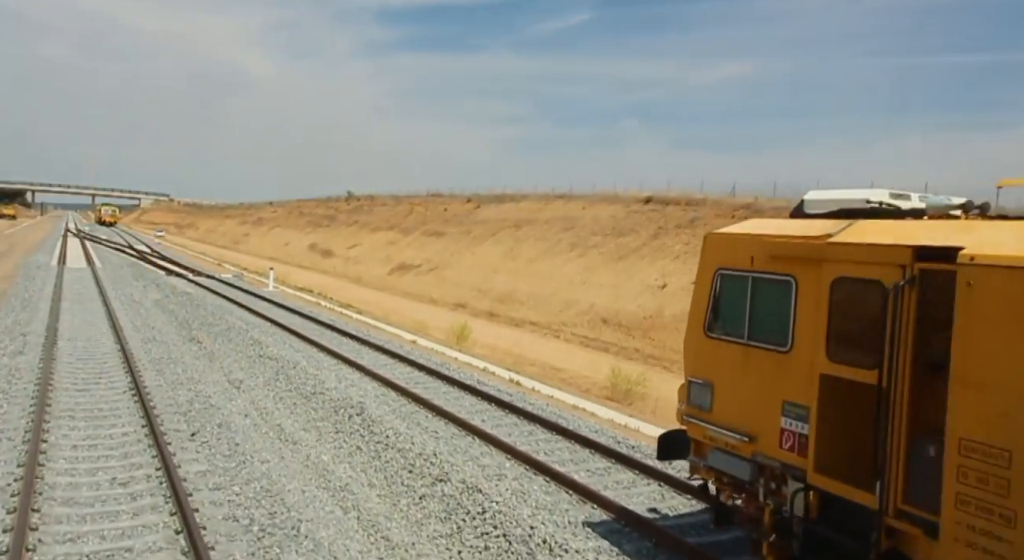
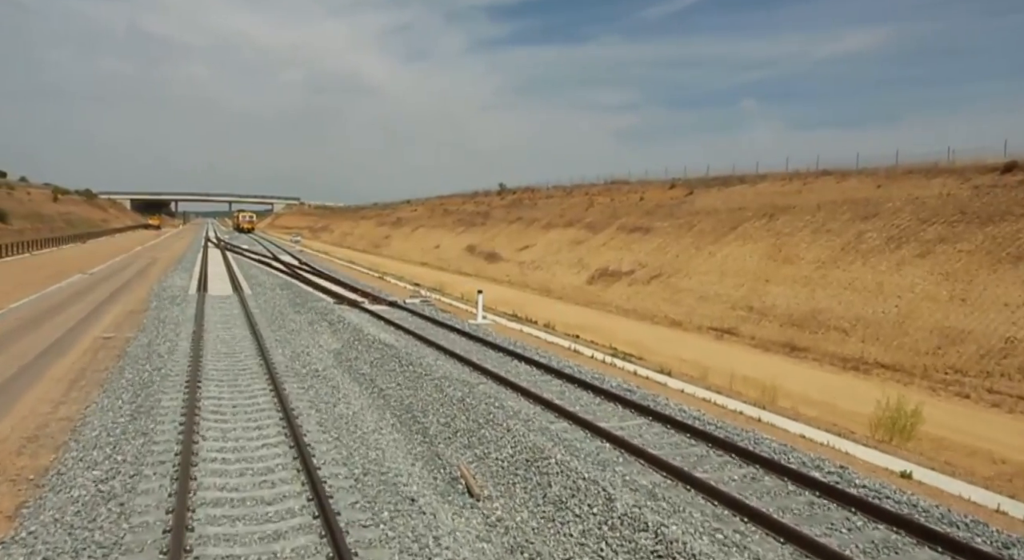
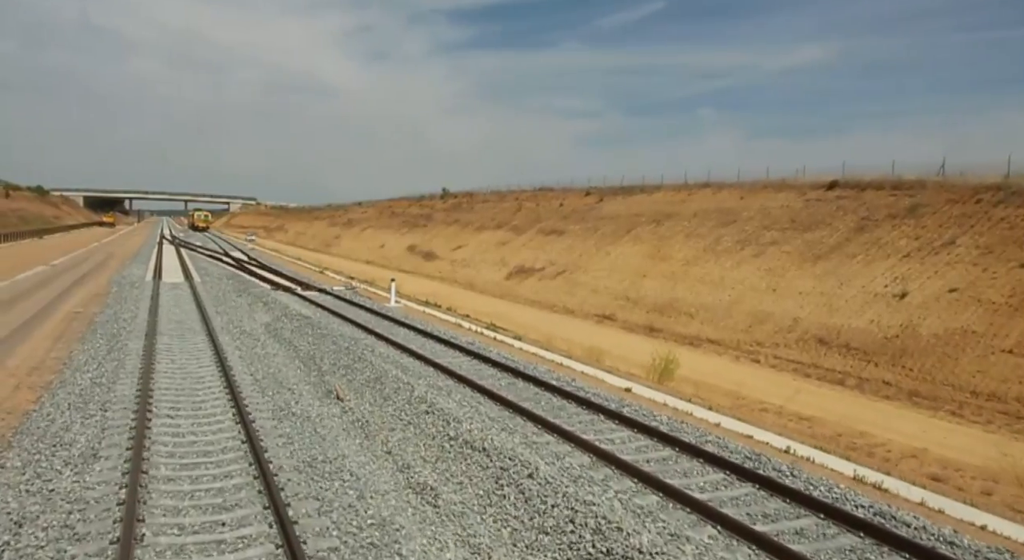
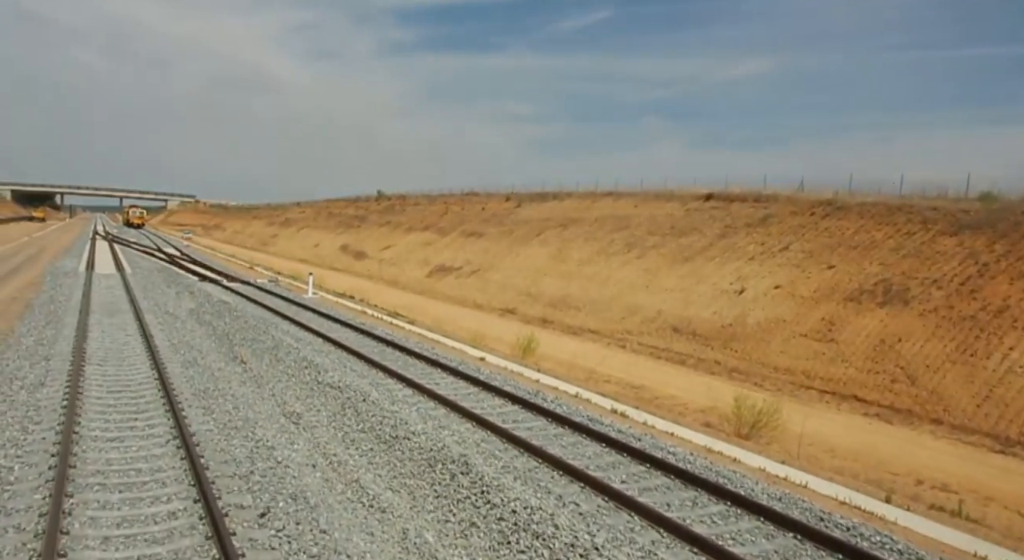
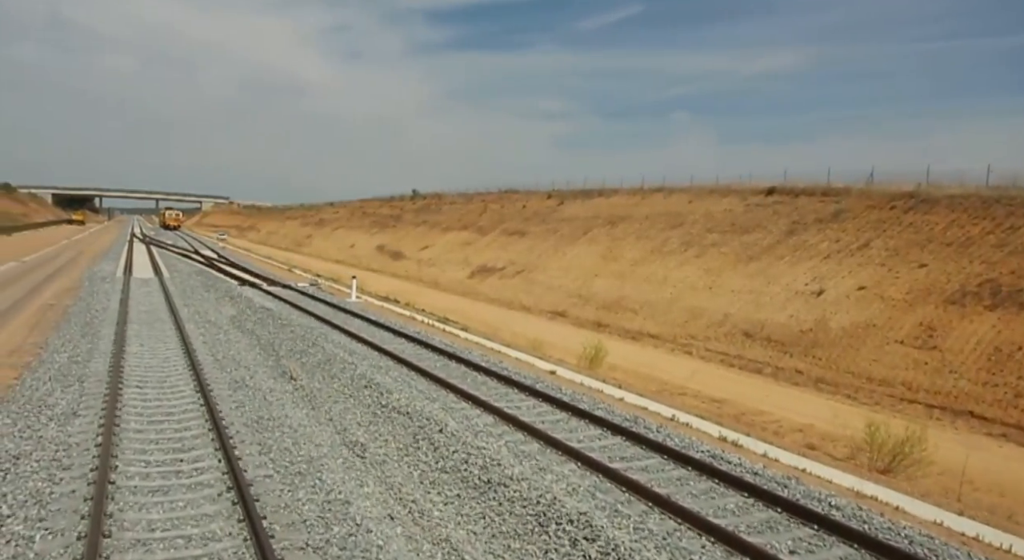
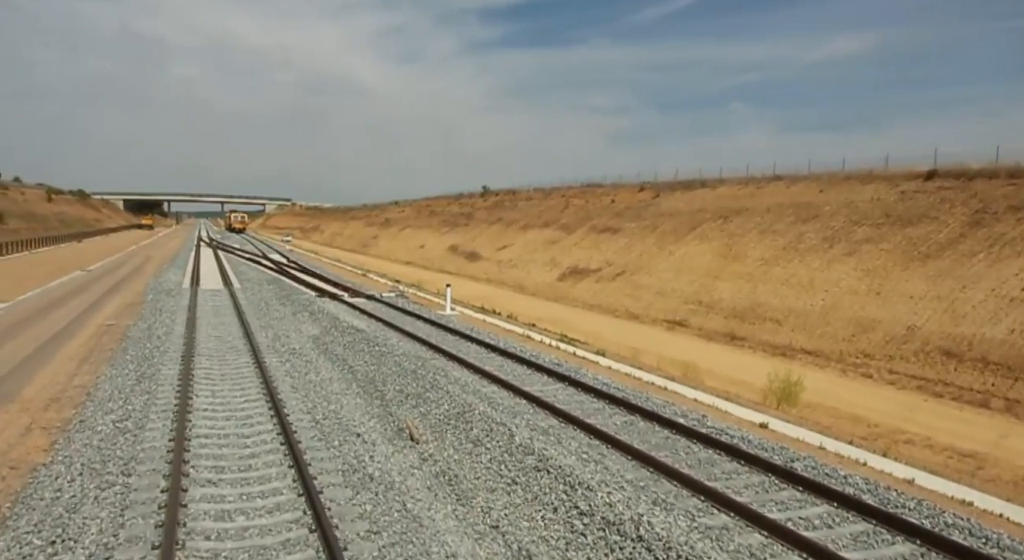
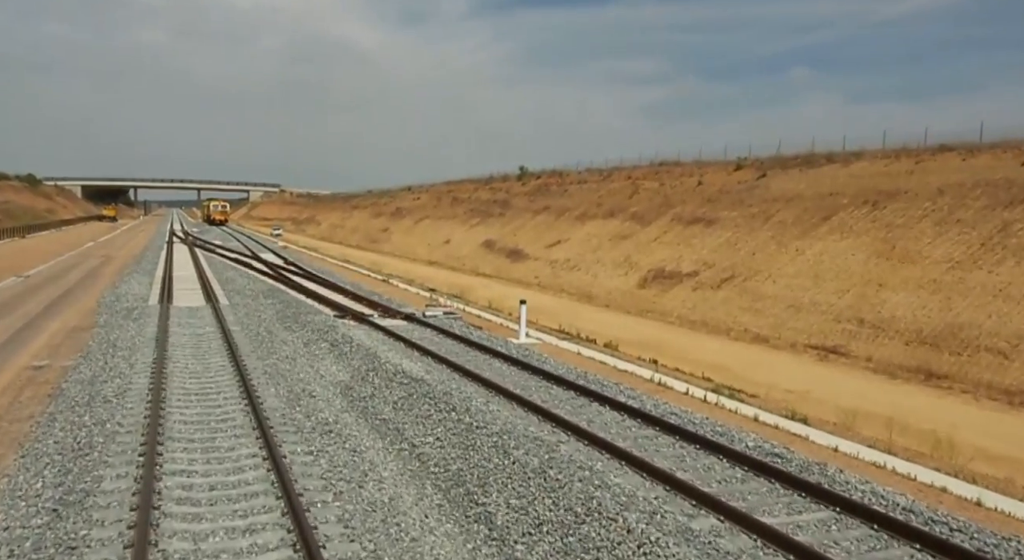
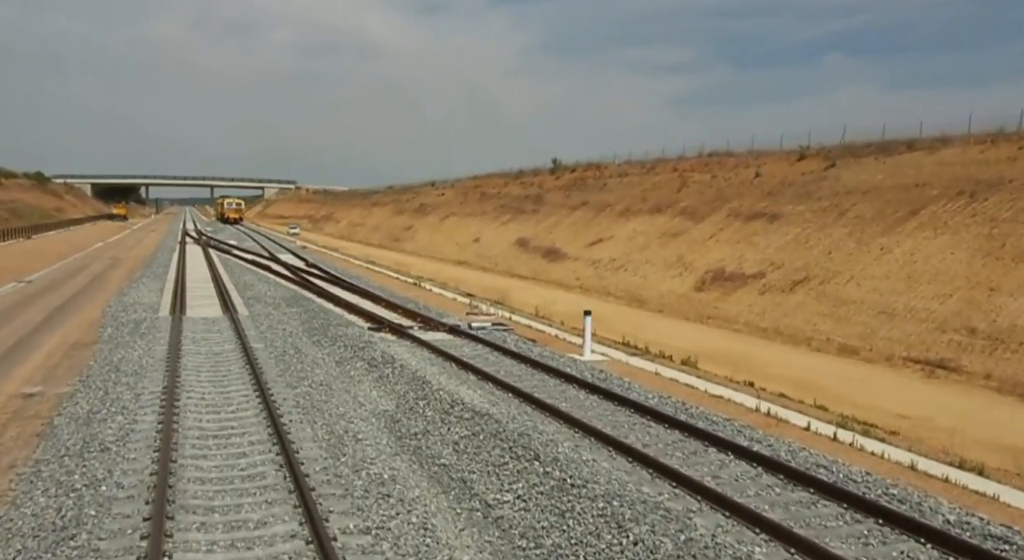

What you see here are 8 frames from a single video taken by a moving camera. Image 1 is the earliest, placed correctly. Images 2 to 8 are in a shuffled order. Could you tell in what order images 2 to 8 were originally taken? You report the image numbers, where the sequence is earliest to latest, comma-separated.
4, 5, 3, 6, 2, 7, 8
